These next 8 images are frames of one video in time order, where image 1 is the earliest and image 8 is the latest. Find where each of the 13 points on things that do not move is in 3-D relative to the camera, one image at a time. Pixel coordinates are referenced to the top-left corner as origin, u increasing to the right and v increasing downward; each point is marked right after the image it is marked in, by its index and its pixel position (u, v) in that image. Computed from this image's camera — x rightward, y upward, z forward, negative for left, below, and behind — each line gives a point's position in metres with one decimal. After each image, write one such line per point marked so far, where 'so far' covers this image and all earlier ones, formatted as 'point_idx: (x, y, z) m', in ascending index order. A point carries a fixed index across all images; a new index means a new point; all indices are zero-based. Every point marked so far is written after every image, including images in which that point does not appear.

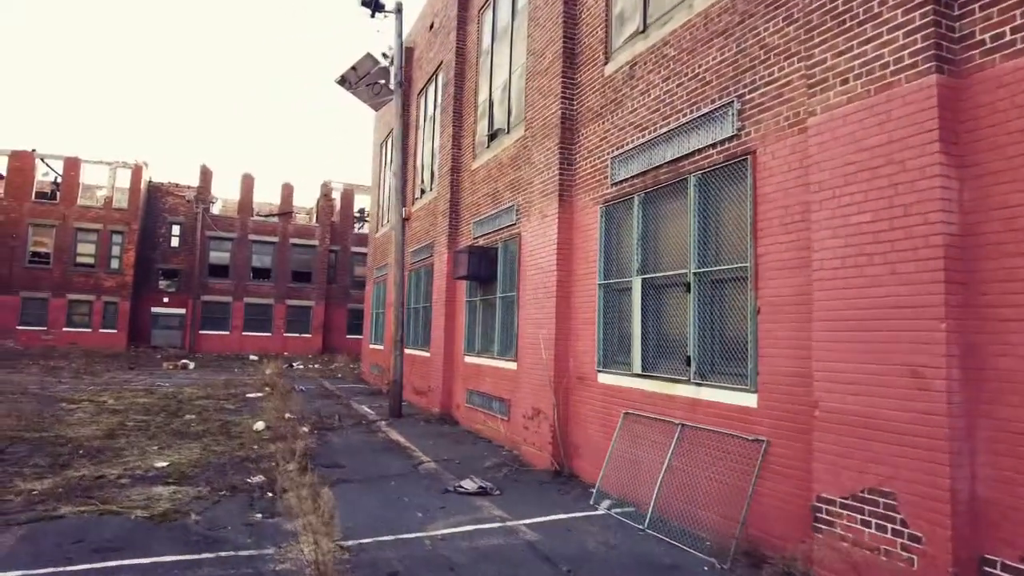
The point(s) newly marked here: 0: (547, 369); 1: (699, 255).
0: (+0.5, -1.1, +7.9) m
1: (+1.8, +0.3, +5.9) m
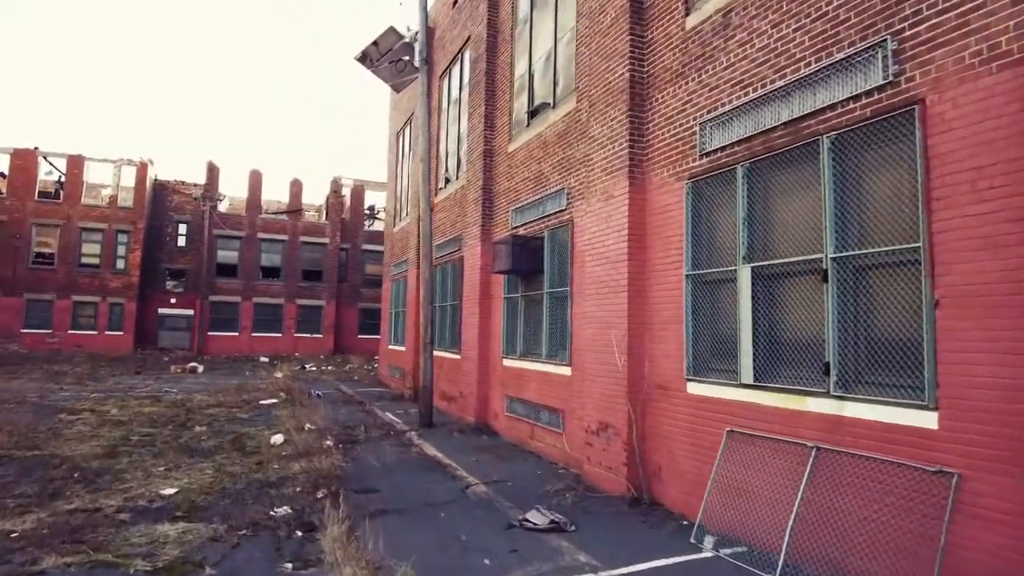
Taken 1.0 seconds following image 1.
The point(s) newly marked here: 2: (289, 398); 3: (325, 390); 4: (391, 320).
0: (+1.2, -1.0, +6.7) m
1: (+2.5, +0.4, +4.7) m
2: (-5.3, -2.6, +14.3) m
3: (-5.2, -2.9, +16.7) m
4: (-3.8, -1.0, +18.8) m
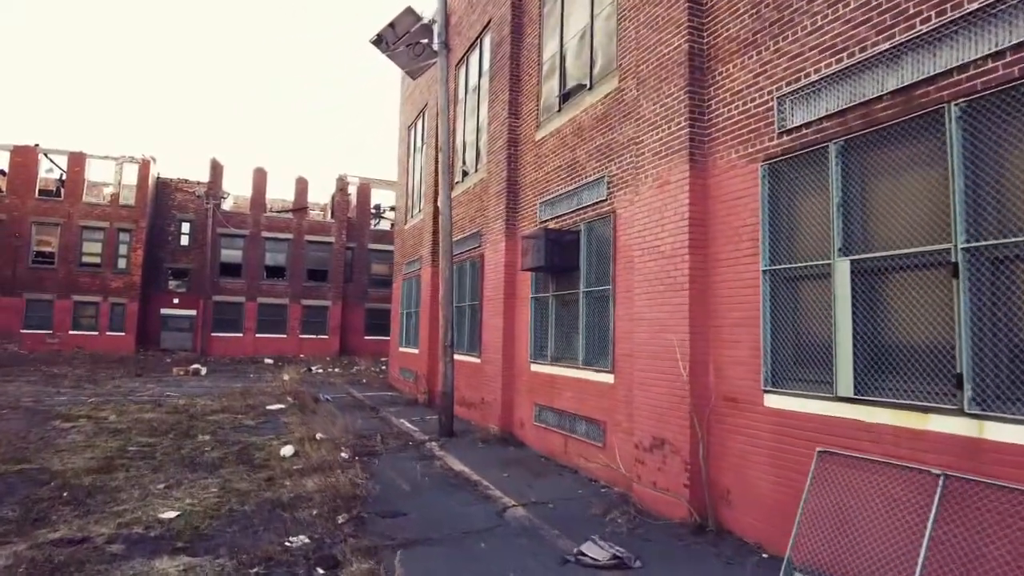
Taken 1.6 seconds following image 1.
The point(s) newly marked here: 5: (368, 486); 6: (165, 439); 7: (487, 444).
0: (+1.6, -1.0, +6.0) m
1: (+3.0, +0.4, +3.9) m
2: (-4.8, -2.6, +13.6) m
3: (-4.7, -2.8, +15.9) m
4: (-3.3, -1.0, +18.0) m
5: (-1.6, -2.2, +6.7) m
6: (-5.6, -2.4, +9.7) m
7: (-0.4, -2.5, +9.4) m
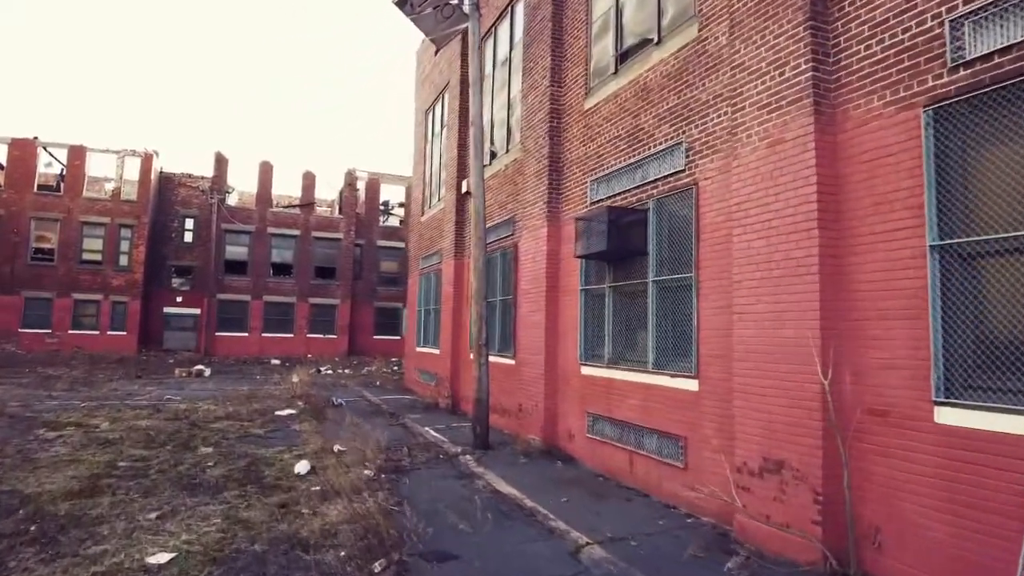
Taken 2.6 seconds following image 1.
0: (+2.2, -0.8, +4.7) m
1: (+3.6, +0.6, +2.7) m
2: (-4.2, -2.5, +12.4) m
3: (-4.0, -2.7, +14.7) m
4: (-2.6, -0.9, +16.8) m
5: (-1.0, -2.1, +5.5) m
6: (-4.9, -2.3, +8.5) m
7: (+0.2, -2.3, +8.2) m
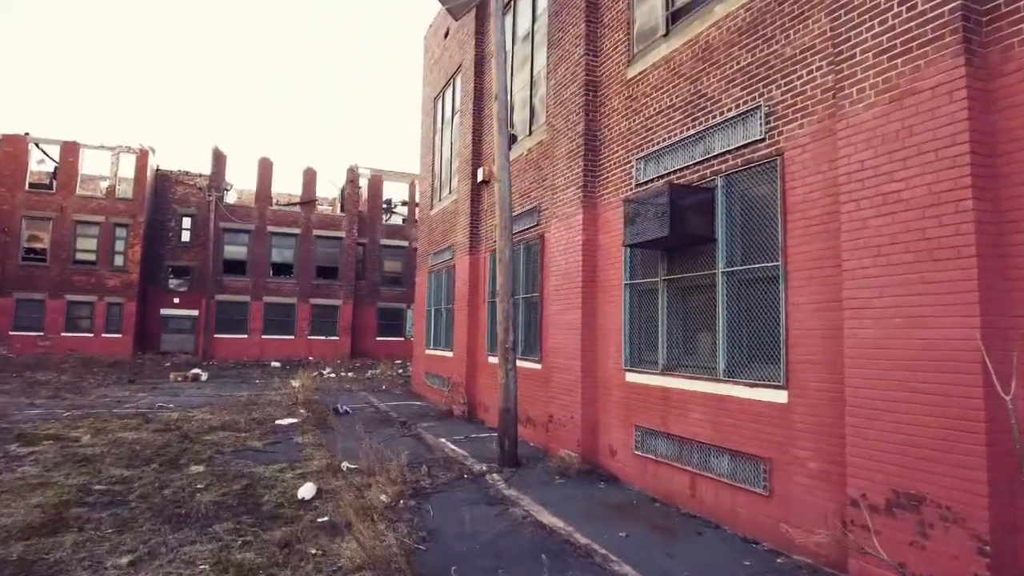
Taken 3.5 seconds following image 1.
0: (+2.7, -0.8, +3.7) m
1: (+4.0, +0.6, +1.6) m
2: (-3.7, -2.5, +11.3) m
3: (-3.6, -2.7, +13.7) m
4: (-2.2, -0.8, +15.8) m
5: (-0.5, -2.1, +4.4) m
6: (-4.5, -2.3, +7.4) m
7: (+0.7, -2.3, +7.1) m
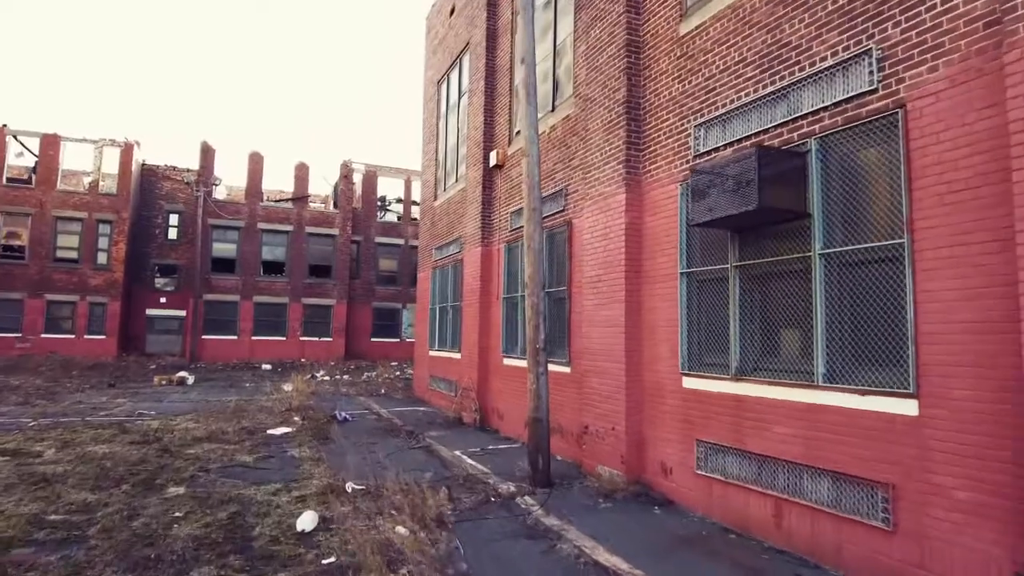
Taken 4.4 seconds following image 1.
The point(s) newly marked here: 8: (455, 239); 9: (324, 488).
0: (+3.1, -0.6, +2.6) m
1: (+4.4, +0.8, +0.6) m
2: (-3.4, -2.4, +10.2) m
3: (-3.3, -2.6, +12.6) m
4: (-1.9, -0.7, +14.7) m
5: (-0.1, -1.9, +3.4) m
6: (-4.1, -2.2, +6.3) m
7: (+1.0, -2.2, +6.1) m
8: (-1.3, +1.1, +13.1) m
9: (-2.0, -2.1, +6.5) m
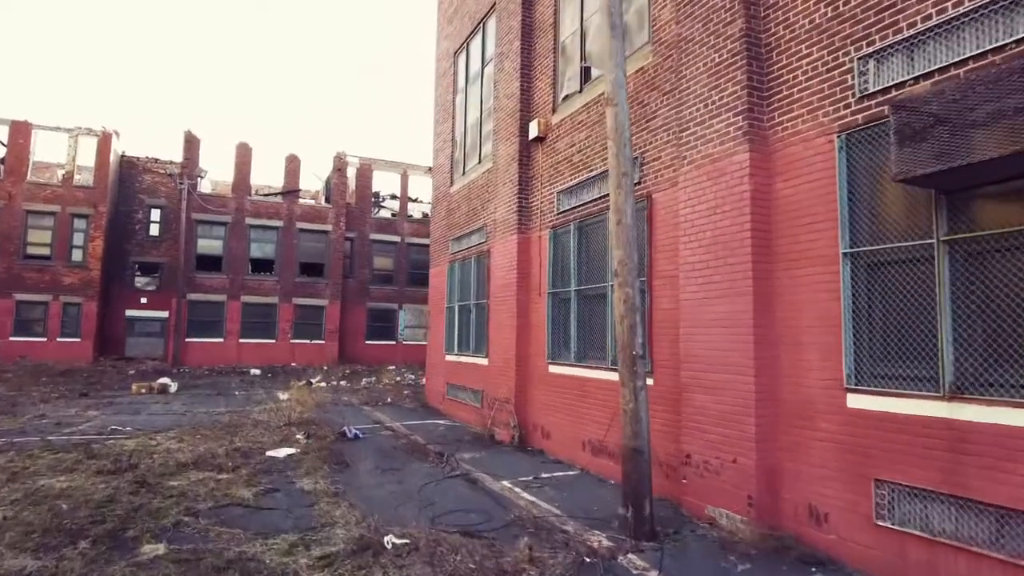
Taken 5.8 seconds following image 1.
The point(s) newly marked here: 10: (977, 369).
0: (+3.9, -0.5, +1.1) m
1: (+5.3, +0.9, -0.9) m
2: (-2.7, -2.3, +8.5) m
3: (-2.7, -2.5, +10.8) m
4: (-1.3, -0.6, +13.0) m
5: (+0.7, -1.8, +1.7) m
6: (-3.4, -2.0, +4.6) m
7: (+1.8, -2.1, +4.5) m
8: (-0.6, +1.2, +11.5) m
9: (-1.3, -2.0, +4.8) m
10: (+2.9, -0.5, +3.8) m
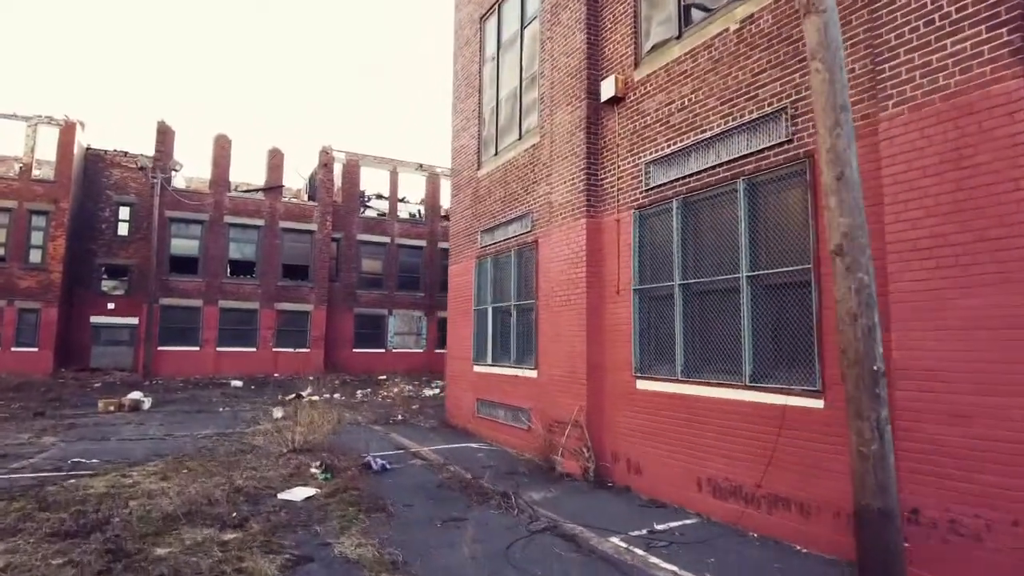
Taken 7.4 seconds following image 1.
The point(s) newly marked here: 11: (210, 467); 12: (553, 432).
0: (+5.2, -0.4, -0.5) m
1: (+6.6, +1.0, -2.4) m
2: (-1.8, -2.2, +6.6) m
3: (-1.8, -2.5, +9.0) m
4: (-0.6, -0.6, +11.2) m
5: (+1.9, -1.7, 0.0) m
6: (-2.3, -1.9, +2.7) m
7: (+2.9, -2.0, +2.8) m
8: (+0.2, +1.2, +9.7) m
9: (-0.2, -1.9, +3.0) m
10: (+4.0, -0.4, +2.1) m
11: (-4.0, -2.3, +7.9) m
12: (+0.6, -1.9, +8.2) m
